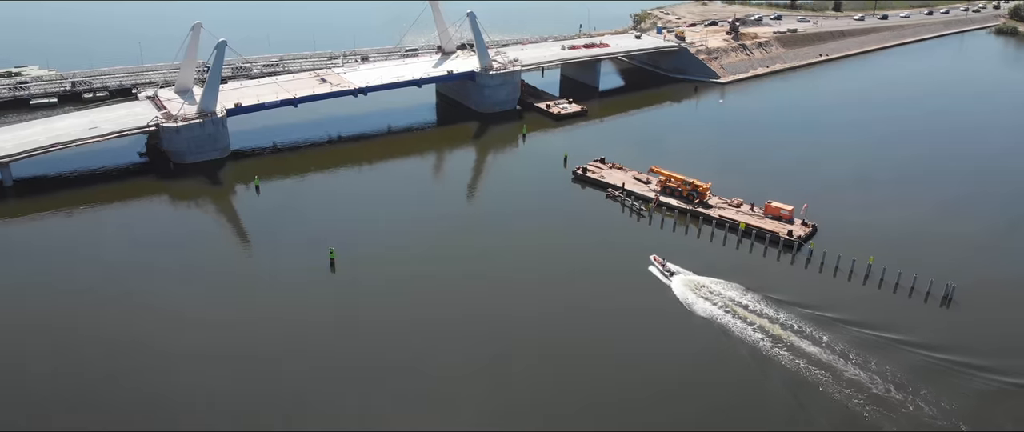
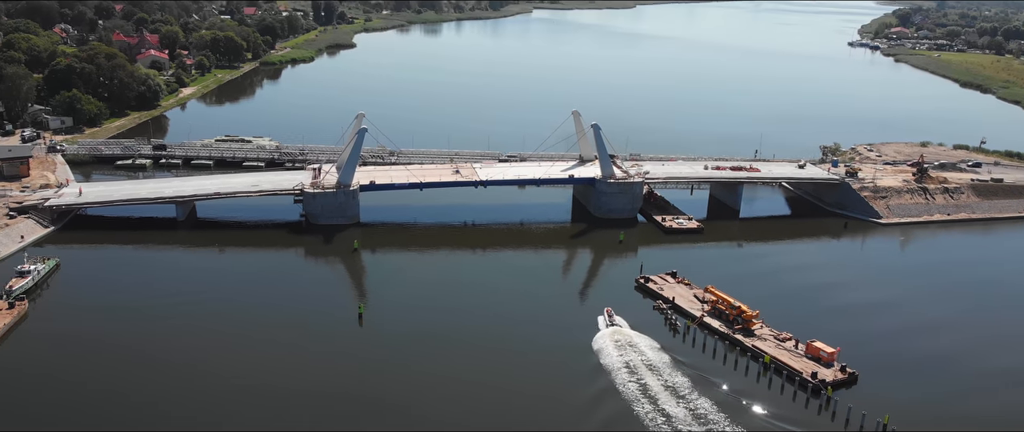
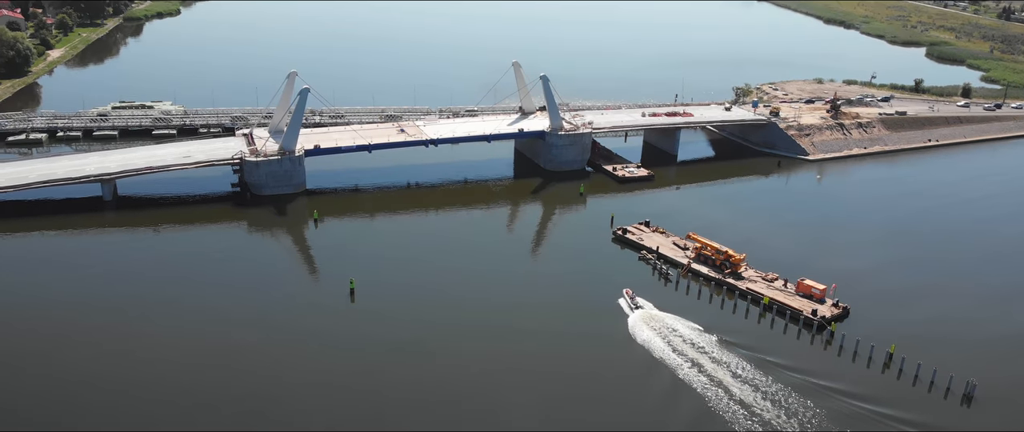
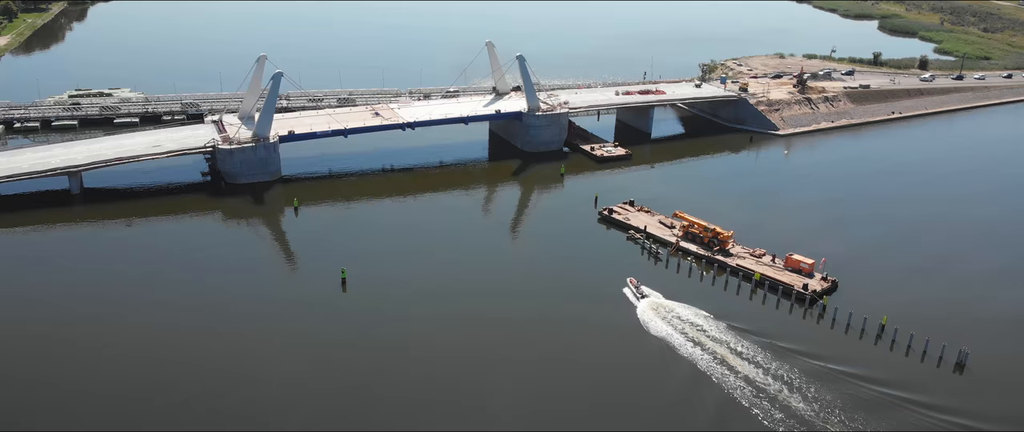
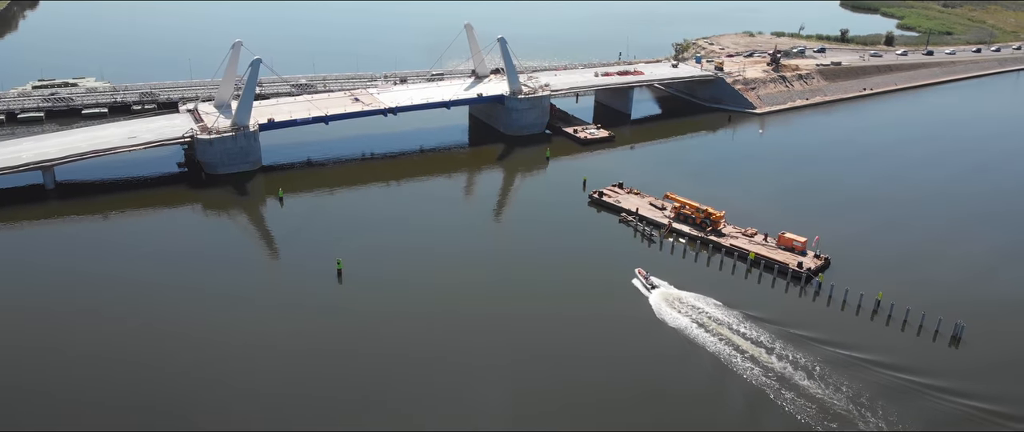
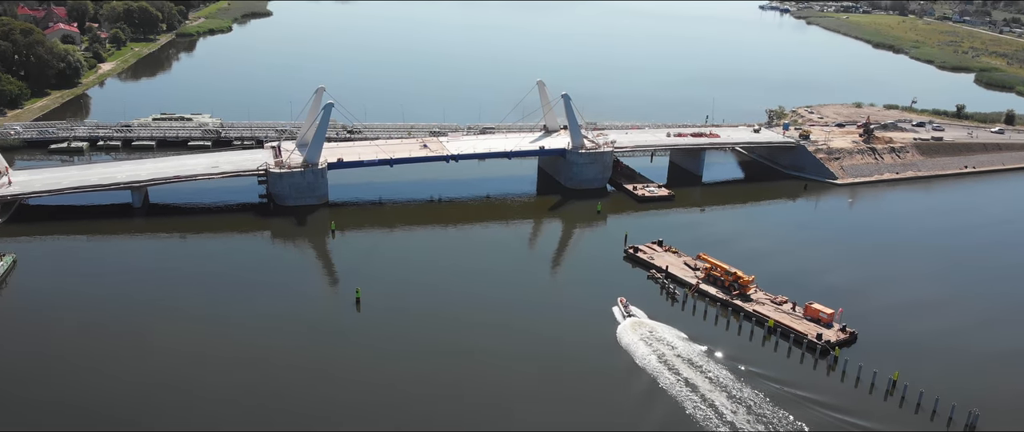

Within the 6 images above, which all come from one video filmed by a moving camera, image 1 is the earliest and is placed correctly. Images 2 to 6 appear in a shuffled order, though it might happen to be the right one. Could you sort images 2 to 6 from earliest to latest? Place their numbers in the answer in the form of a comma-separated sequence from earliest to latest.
5, 4, 3, 6, 2
